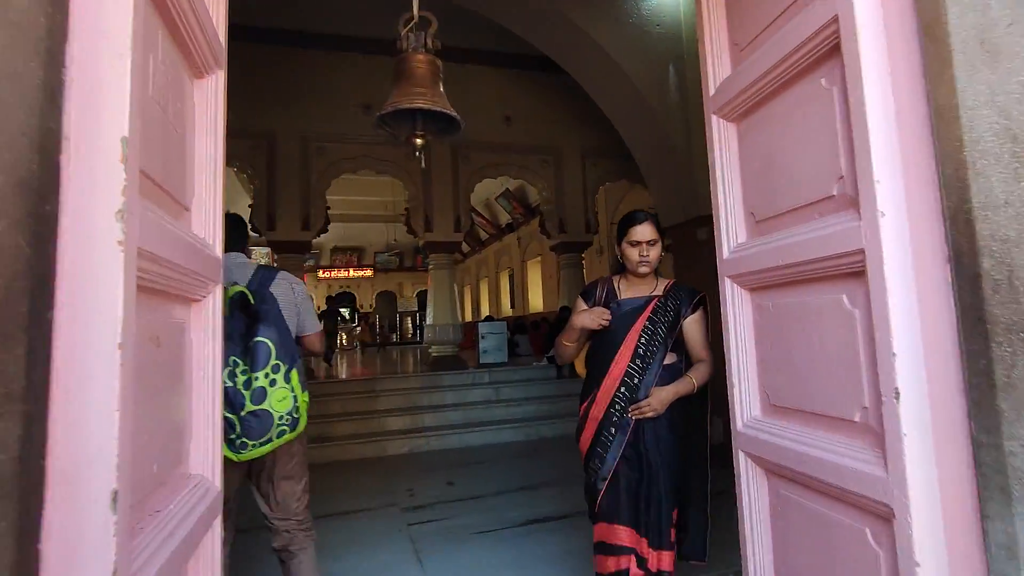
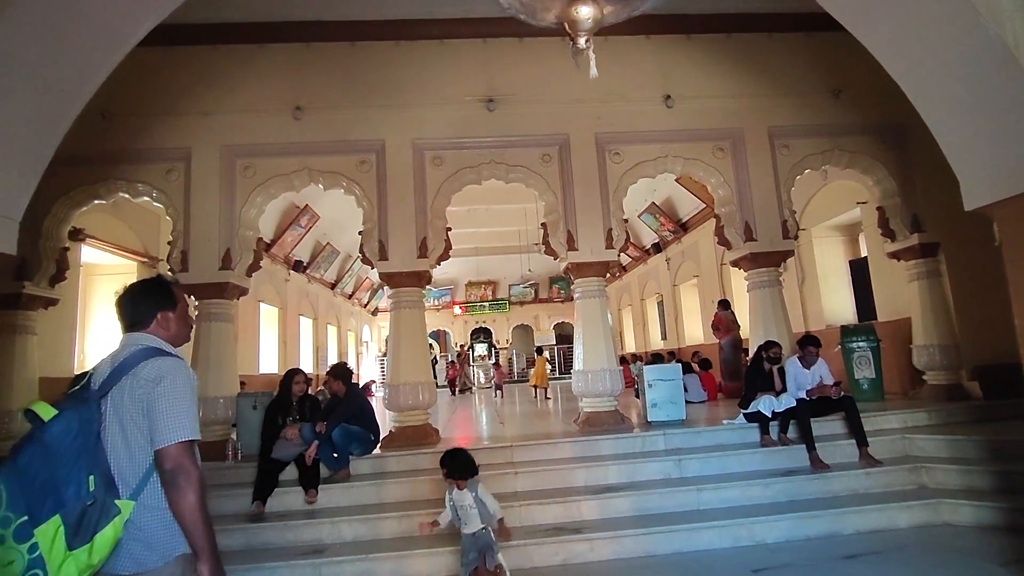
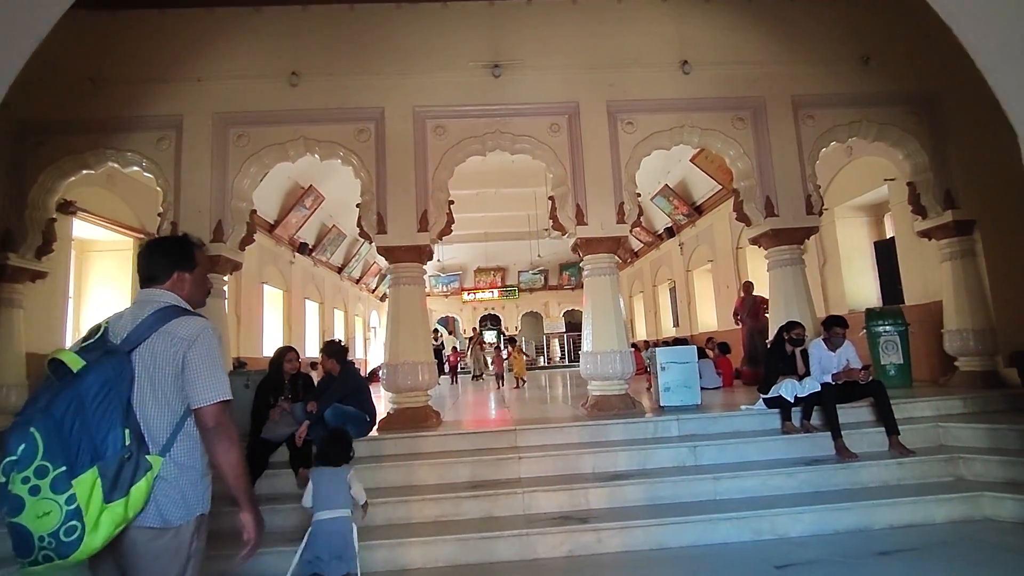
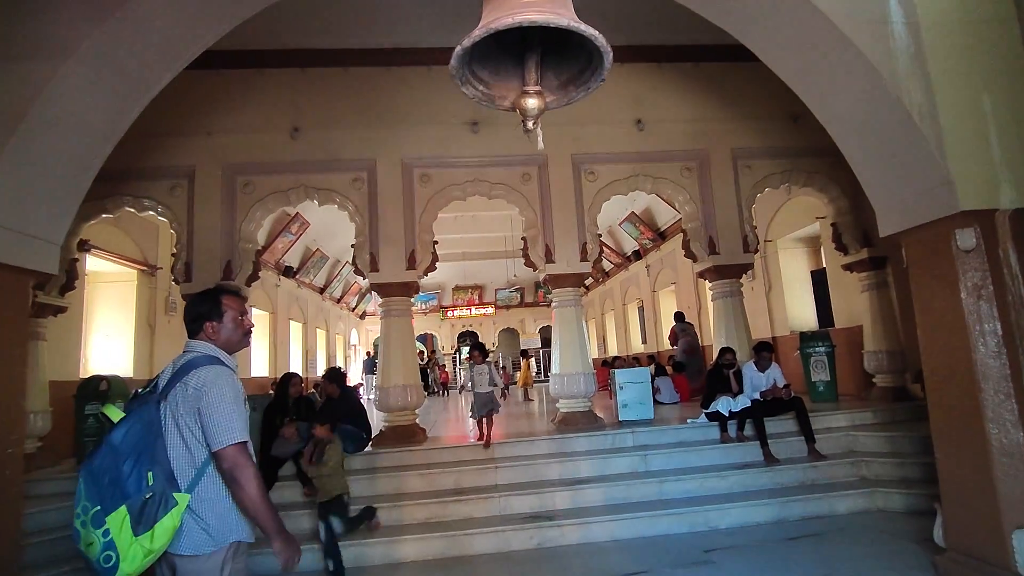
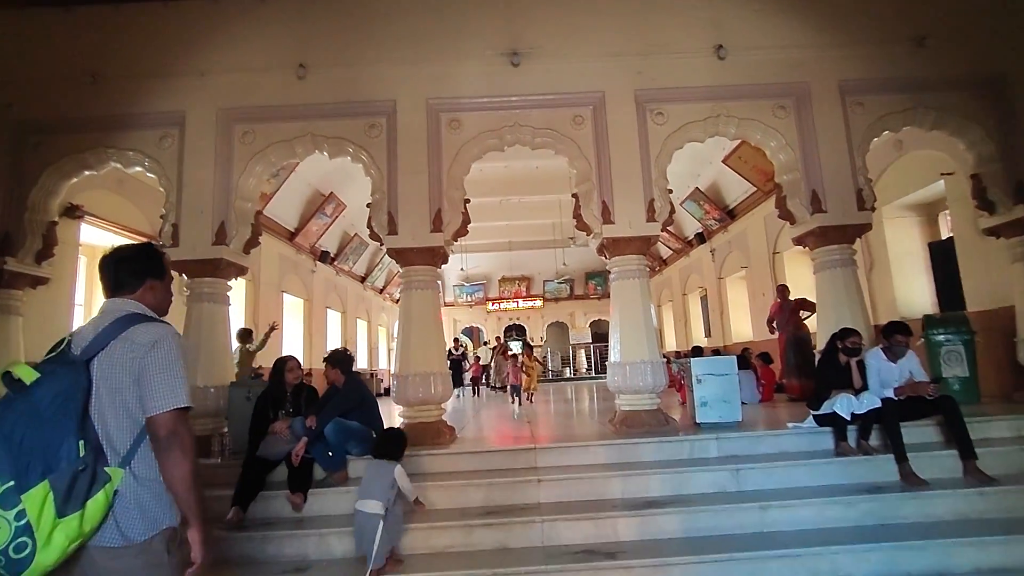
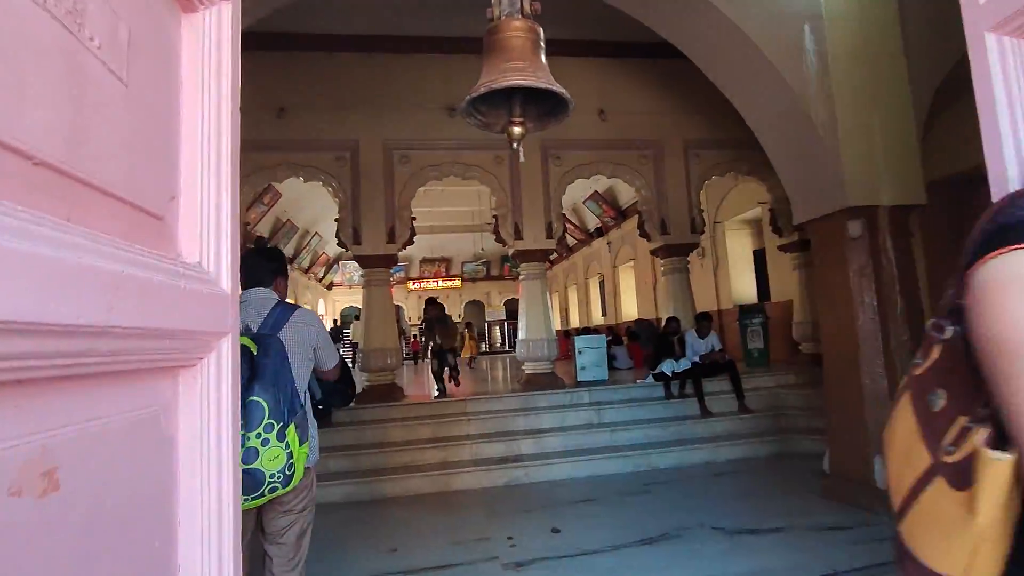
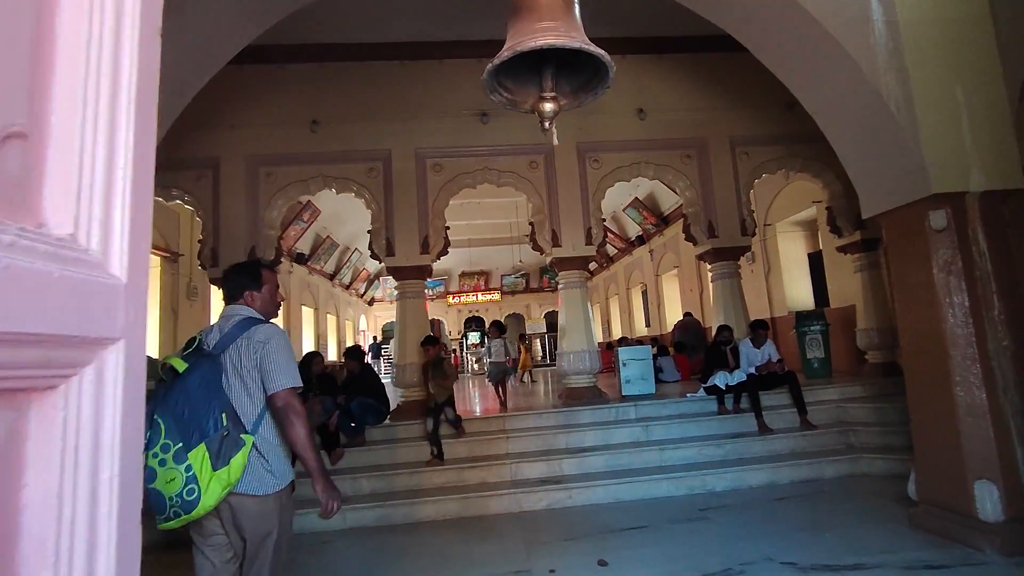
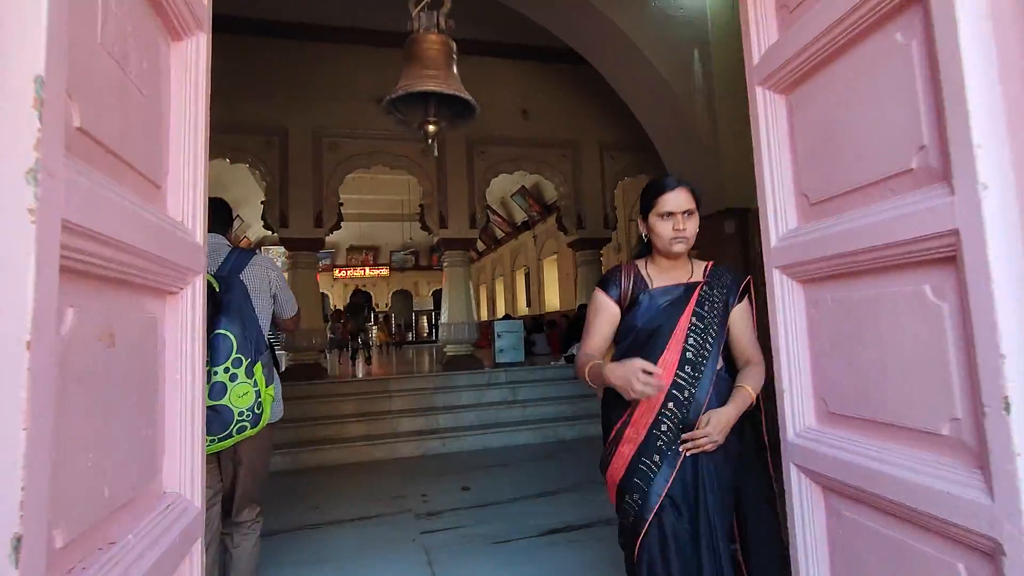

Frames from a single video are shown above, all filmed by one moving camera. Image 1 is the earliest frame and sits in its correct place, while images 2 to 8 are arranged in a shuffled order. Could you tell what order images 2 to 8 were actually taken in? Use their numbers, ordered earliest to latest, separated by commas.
8, 6, 7, 4, 2, 3, 5
